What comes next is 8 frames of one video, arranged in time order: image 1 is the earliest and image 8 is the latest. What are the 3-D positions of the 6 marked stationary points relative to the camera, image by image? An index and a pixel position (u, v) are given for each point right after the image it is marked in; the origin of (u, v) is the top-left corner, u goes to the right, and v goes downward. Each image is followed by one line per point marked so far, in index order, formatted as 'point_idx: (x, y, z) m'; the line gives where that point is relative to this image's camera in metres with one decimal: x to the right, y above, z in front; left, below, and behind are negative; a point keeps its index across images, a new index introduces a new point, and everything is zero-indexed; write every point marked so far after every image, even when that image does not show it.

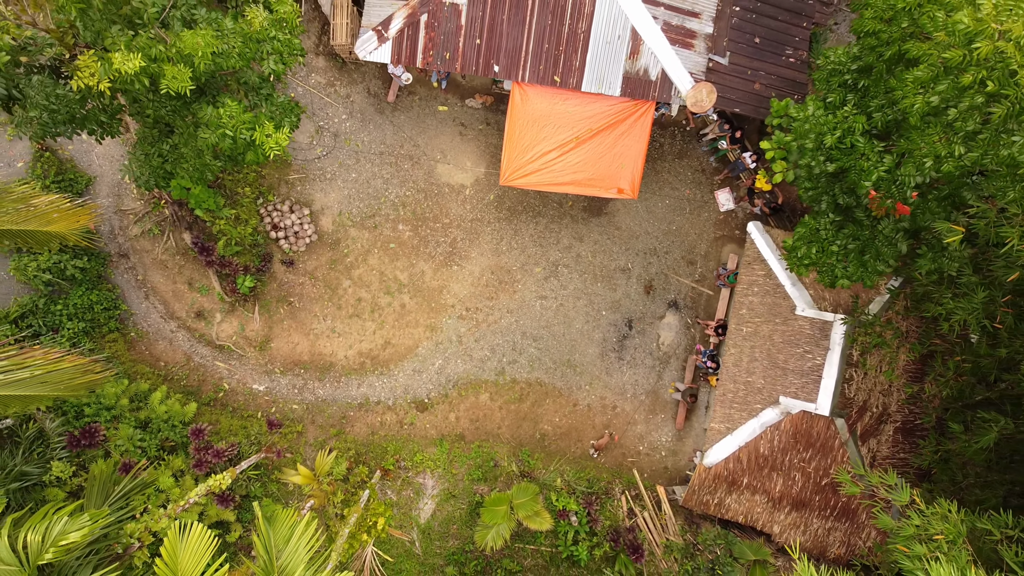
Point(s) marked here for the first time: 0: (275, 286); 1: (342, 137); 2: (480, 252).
0: (-2.4, 0.0, +8.4) m
1: (-1.7, +1.5, +8.5) m
2: (-0.3, +0.4, +8.7) m
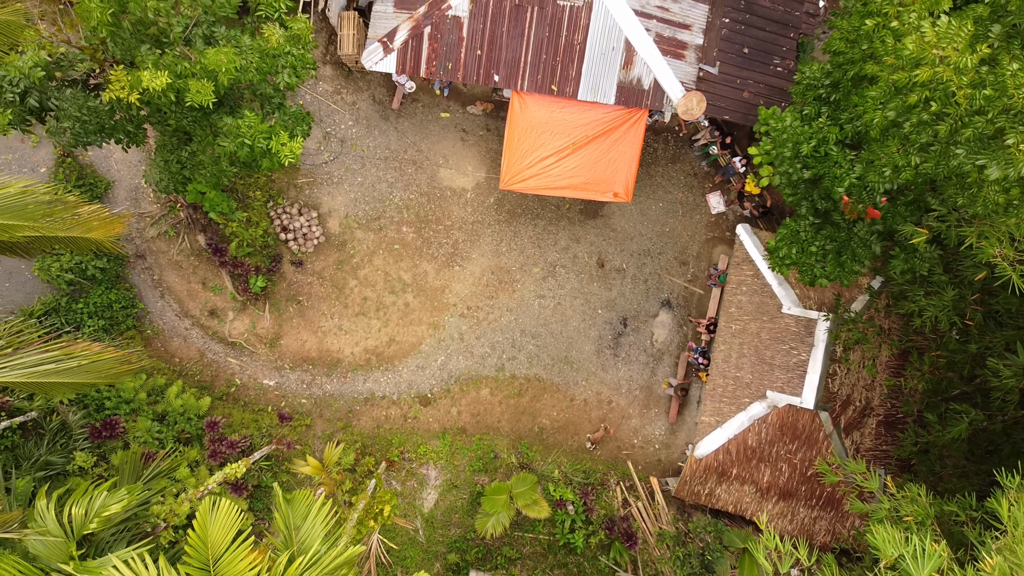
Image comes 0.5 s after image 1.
0: (-2.4, 0.0, +8.8) m
1: (-1.7, +1.6, +8.9) m
2: (-0.3, +0.4, +9.1) m
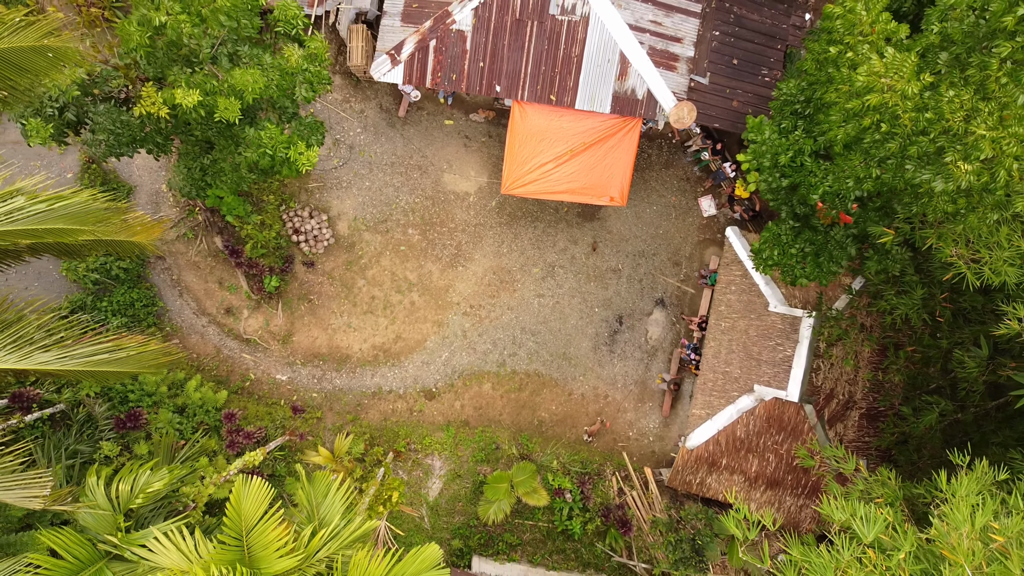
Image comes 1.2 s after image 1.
0: (-2.4, 0.0, +9.2) m
1: (-1.7, +1.6, +9.4) m
2: (-0.3, +0.4, +9.5) m
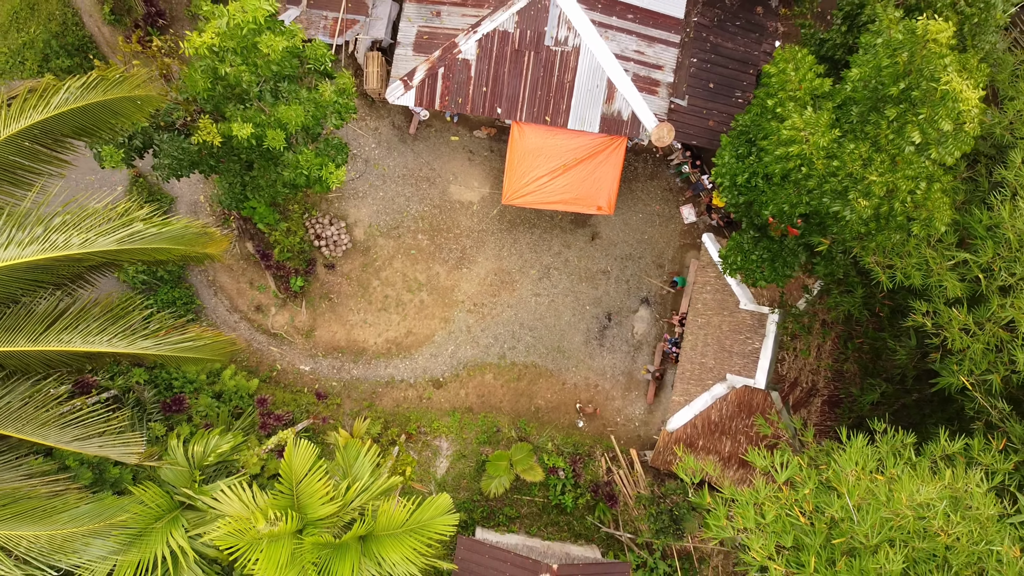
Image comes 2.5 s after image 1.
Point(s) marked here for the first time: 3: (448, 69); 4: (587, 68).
0: (-2.4, 0.0, +10.3) m
1: (-1.7, +1.6, +10.4) m
2: (-0.3, +0.4, +10.6) m
3: (-0.7, +2.4, +9.4) m
4: (+0.8, +2.5, +9.4) m
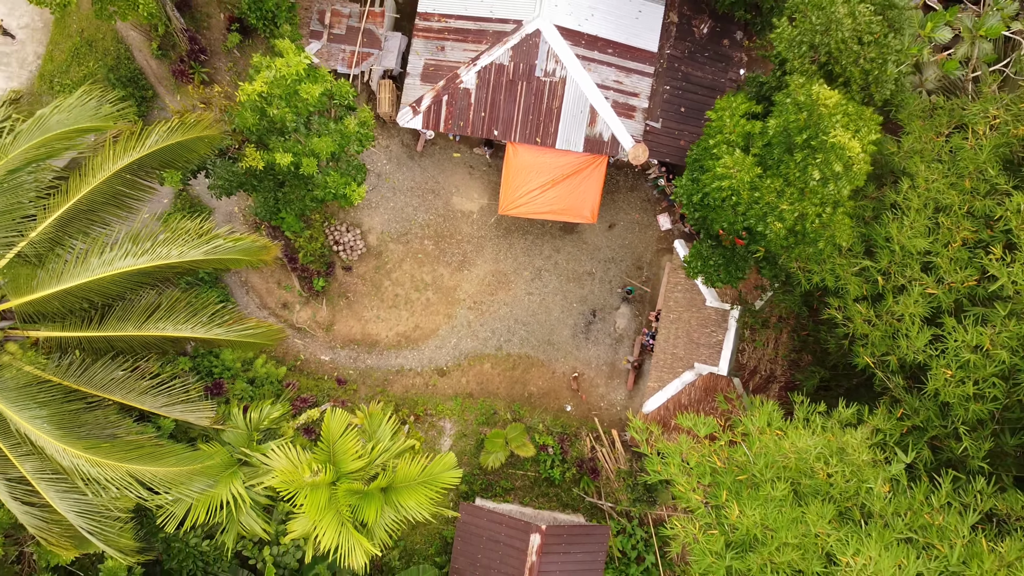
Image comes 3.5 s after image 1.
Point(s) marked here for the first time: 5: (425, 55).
0: (-2.4, 0.0, +11.7) m
1: (-1.8, +1.6, +11.8) m
2: (-0.4, +0.4, +12.0) m
3: (-0.8, +2.4, +10.8) m
4: (+0.8, +2.5, +10.8) m
5: (-1.1, +3.0, +11.0) m
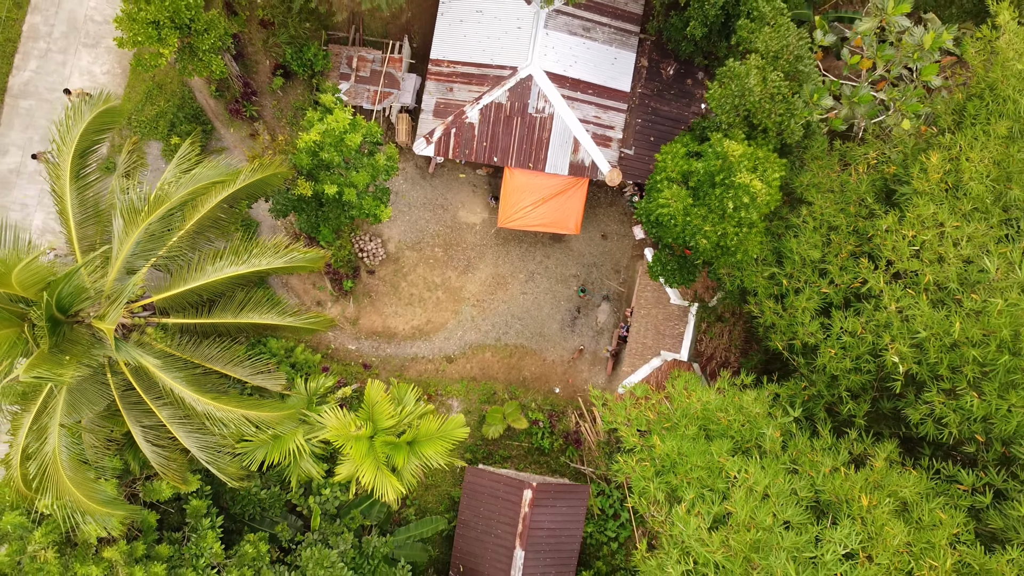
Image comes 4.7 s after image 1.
0: (-2.5, 0.0, +13.9) m
1: (-1.9, +1.6, +14.1) m
2: (-0.4, +0.4, +14.2) m
3: (-0.8, +2.4, +13.0) m
4: (+0.7, +2.4, +13.0) m
5: (-1.2, +3.0, +13.2) m
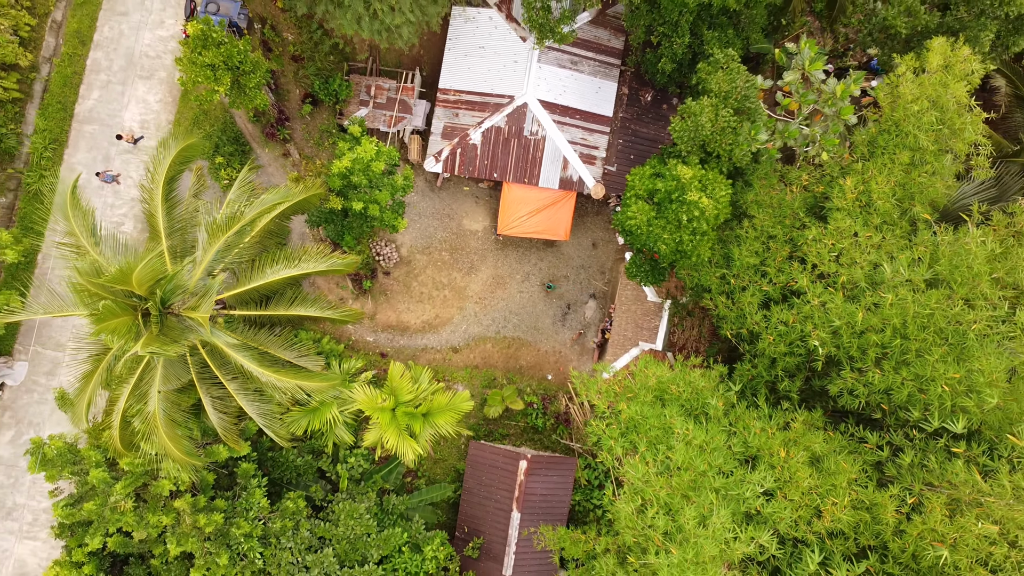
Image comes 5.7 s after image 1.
0: (-2.5, 0.0, +15.9) m
1: (-1.9, +1.6, +16.1) m
2: (-0.5, +0.4, +16.2) m
3: (-0.9, +2.5, +15.0) m
4: (+0.7, +2.5, +15.0) m
5: (-1.2, +3.1, +15.2) m
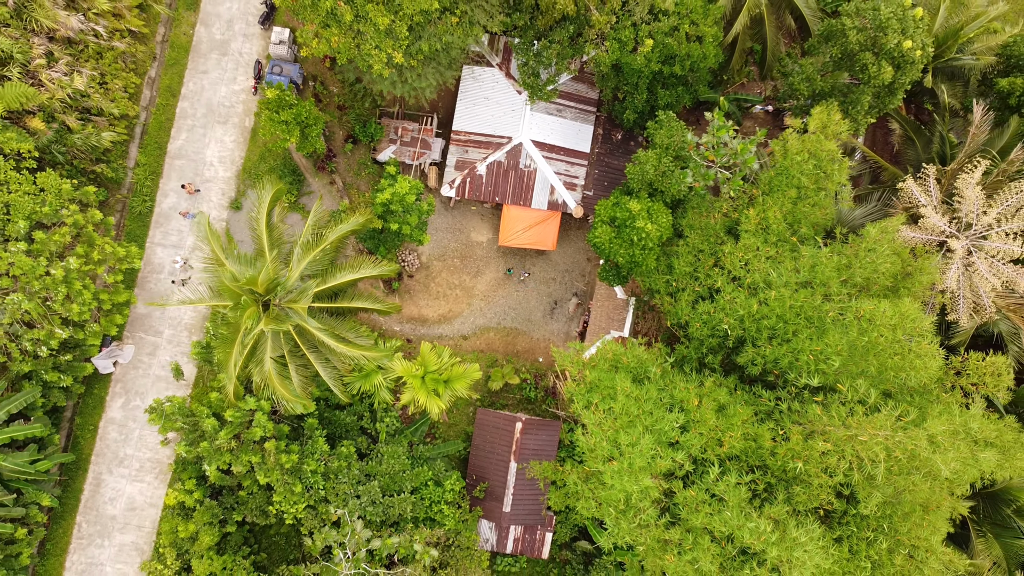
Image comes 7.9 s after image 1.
0: (-2.6, 0.0, +20.0) m
1: (-1.9, +1.6, +20.1) m
2: (-0.5, +0.4, +20.3) m
3: (-0.9, +2.5, +19.1) m
4: (+0.6, +2.5, +19.1) m
5: (-1.3, +3.1, +19.3) m
